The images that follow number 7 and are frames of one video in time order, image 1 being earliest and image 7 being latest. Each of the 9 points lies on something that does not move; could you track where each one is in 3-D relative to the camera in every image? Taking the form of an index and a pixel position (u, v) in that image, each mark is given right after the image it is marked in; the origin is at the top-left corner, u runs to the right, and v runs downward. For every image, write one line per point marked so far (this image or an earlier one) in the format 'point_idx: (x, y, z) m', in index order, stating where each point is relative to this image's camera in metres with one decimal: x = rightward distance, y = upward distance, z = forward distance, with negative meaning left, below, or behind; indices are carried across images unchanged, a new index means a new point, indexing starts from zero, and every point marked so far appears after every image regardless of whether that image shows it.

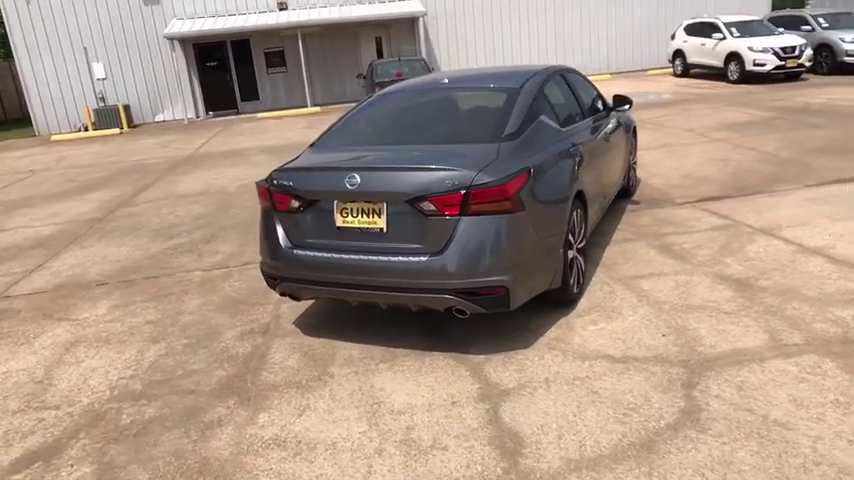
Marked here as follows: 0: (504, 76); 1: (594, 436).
0: (+0.7, +1.3, +4.8) m
1: (+0.8, -0.9, +2.9) m
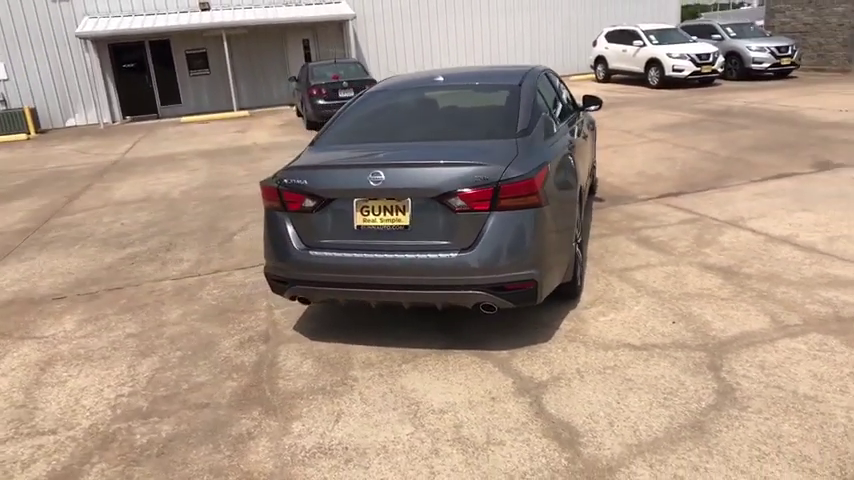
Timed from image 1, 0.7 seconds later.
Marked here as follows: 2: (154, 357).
0: (+0.6, +1.3, +4.9) m
1: (+1.1, -0.9, +3.0) m
2: (-1.8, -0.8, +4.2) m
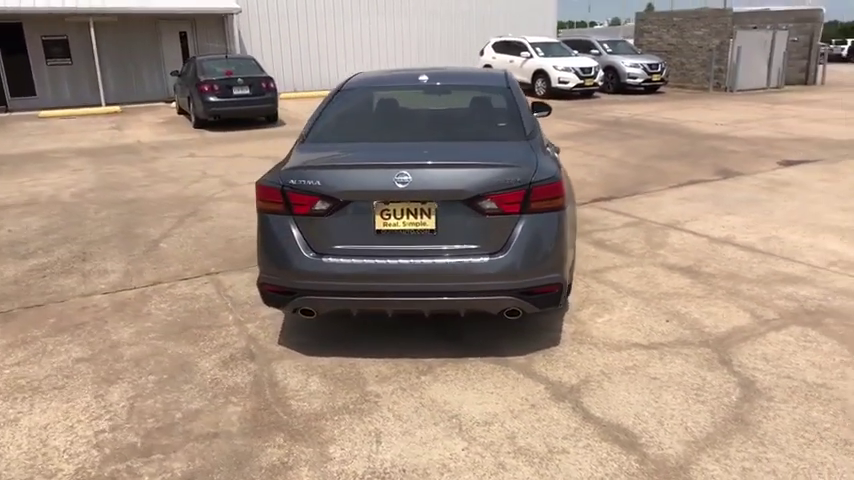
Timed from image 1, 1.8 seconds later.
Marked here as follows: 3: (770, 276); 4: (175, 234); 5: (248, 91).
0: (+0.5, +1.3, +4.8) m
1: (+1.3, -0.9, +3.1) m
2: (-1.8, -0.8, +3.7) m
3: (+2.6, -0.3, +4.8) m
4: (-2.6, 0.0, +6.5) m
5: (-3.9, +3.2, +13.6) m
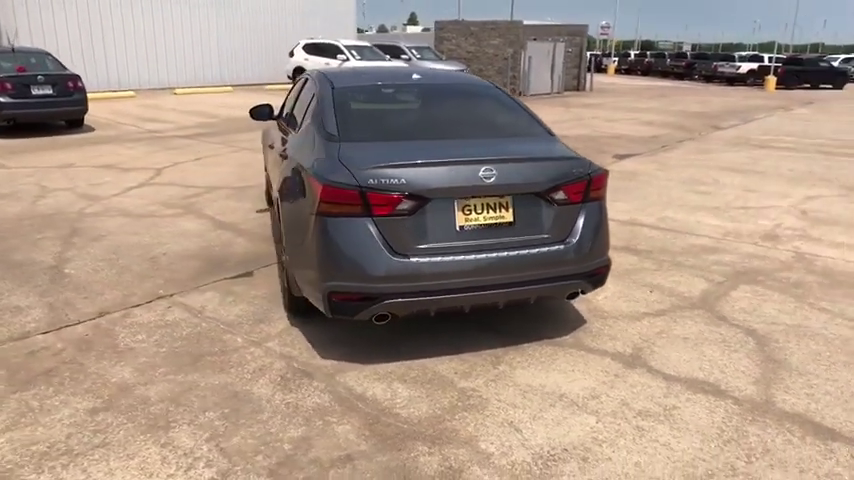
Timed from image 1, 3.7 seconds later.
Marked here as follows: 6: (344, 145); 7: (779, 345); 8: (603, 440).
0: (+0.3, +1.3, +5.0) m
1: (+1.8, -0.7, +3.7) m
2: (-1.2, -0.9, +3.1) m
3: (+2.4, -0.1, +5.8) m
4: (-3.1, -0.2, +5.5) m
5: (-7.0, +2.8, +11.7) m
6: (-0.5, +0.6, +3.8) m
7: (+2.2, -0.7, +3.9) m
8: (+0.8, -1.0, +3.0) m
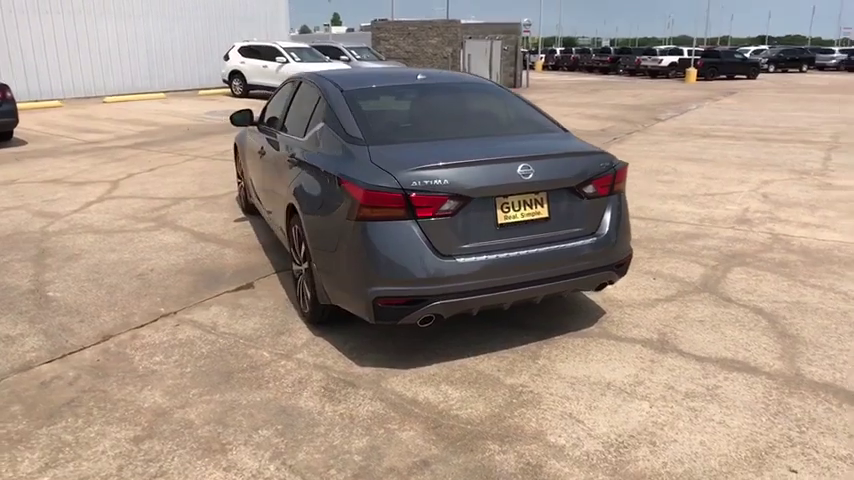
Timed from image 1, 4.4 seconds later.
0: (+0.3, +1.3, +5.0) m
1: (+2.1, -0.6, +3.9) m
2: (-0.9, -1.0, +3.0) m
3: (+2.4, +0.1, +6.0) m
4: (-3.1, -0.3, +5.2) m
5: (-7.8, +2.4, +10.8) m
6: (-0.3, +0.5, +3.7) m
7: (+2.4, -0.5, +4.2) m
8: (+1.2, -0.9, +3.1) m
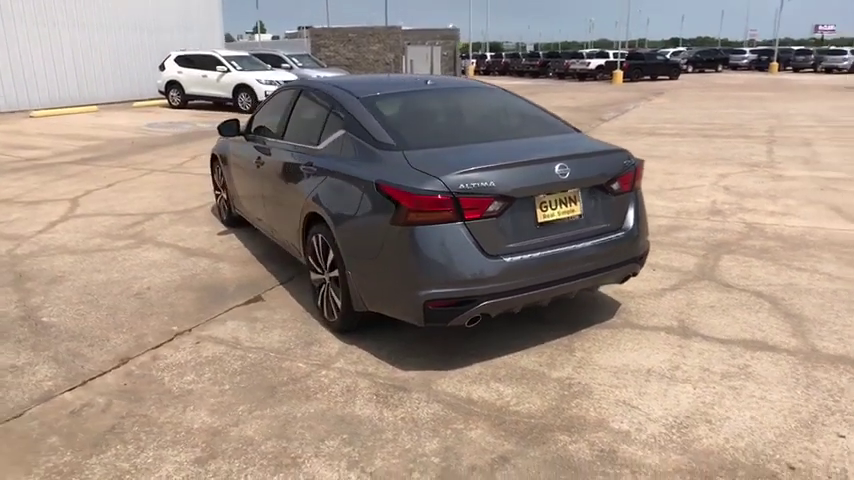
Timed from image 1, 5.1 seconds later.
0: (+0.3, +1.3, +5.1) m
1: (+2.3, -0.5, +4.2) m
2: (-0.5, -1.0, +3.0) m
3: (+2.3, +0.1, +6.3) m
4: (-3.0, -0.5, +4.9) m
5: (-8.4, +1.9, +10.0) m
6: (-0.1, +0.5, +3.8) m
7: (+2.6, -0.4, +4.5) m
8: (+1.5, -0.9, +3.3) m
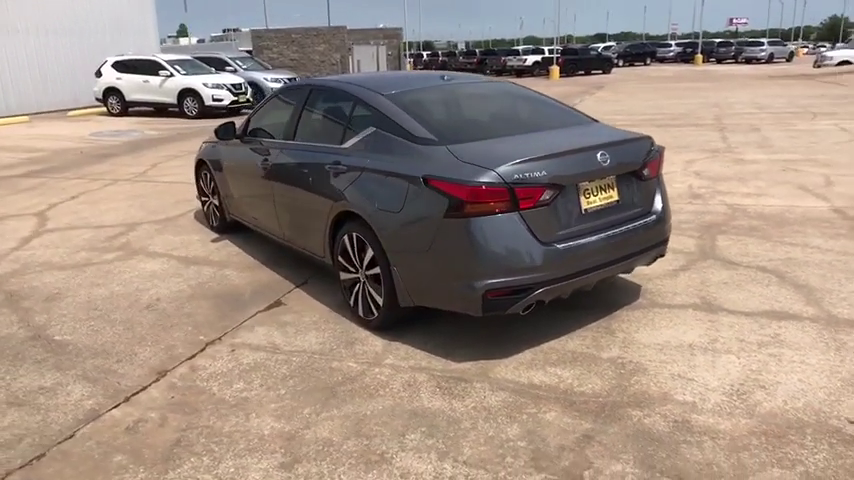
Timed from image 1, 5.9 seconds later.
0: (+0.3, +1.4, +5.2) m
1: (+2.5, -0.4, +4.5) m
2: (-0.1, -1.0, +3.0) m
3: (+2.3, +0.3, +6.6) m
4: (-2.8, -0.6, +4.6) m
5: (-8.8, +1.5, +9.1) m
6: (+0.1, +0.6, +3.8) m
7: (+2.8, -0.3, +4.8) m
8: (+1.9, -0.7, +3.5) m
